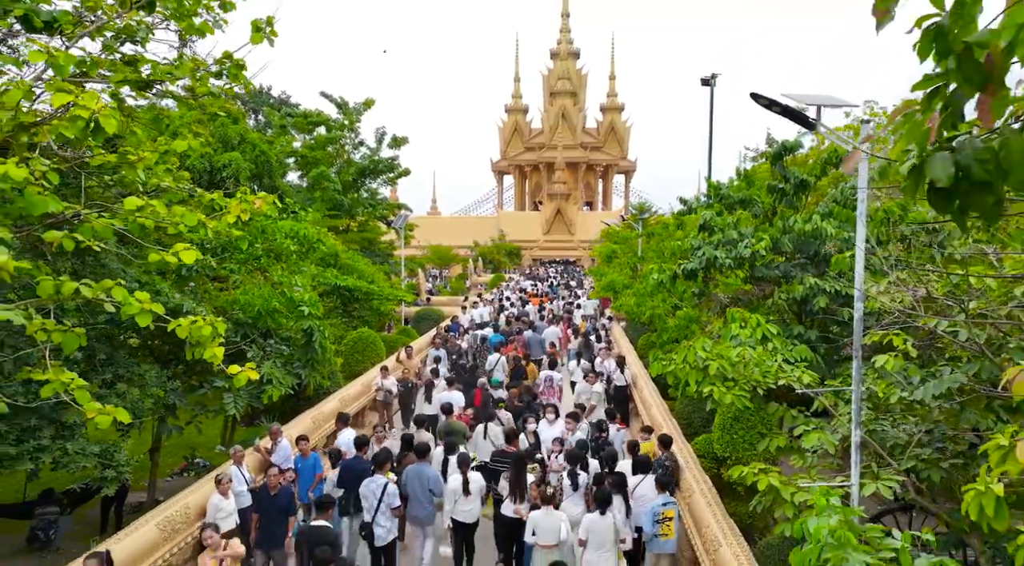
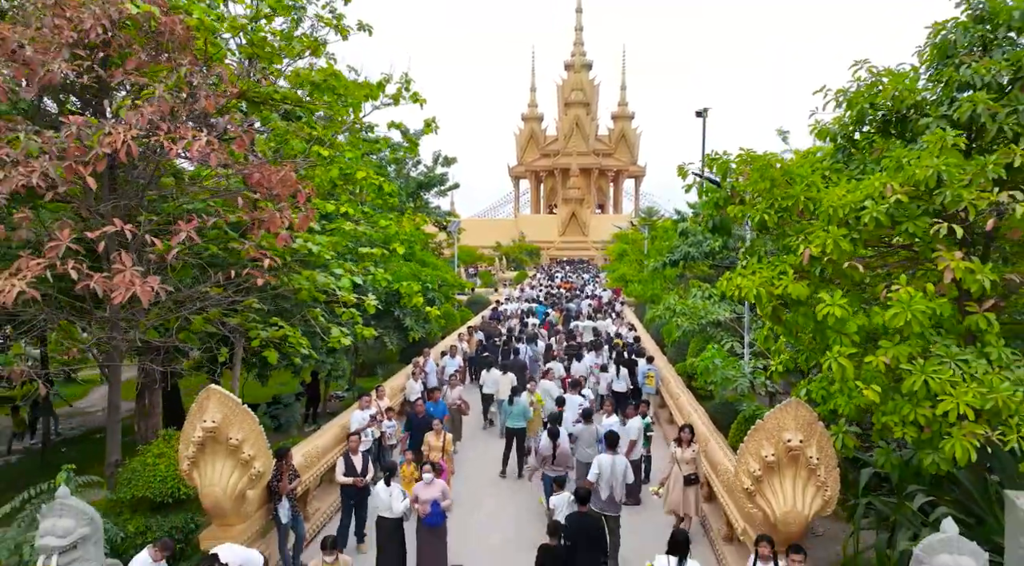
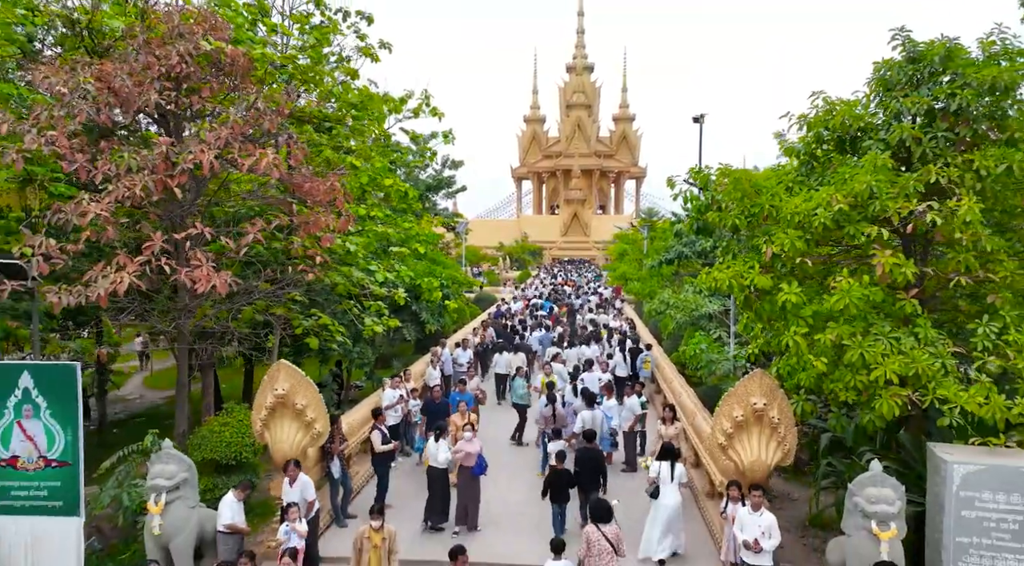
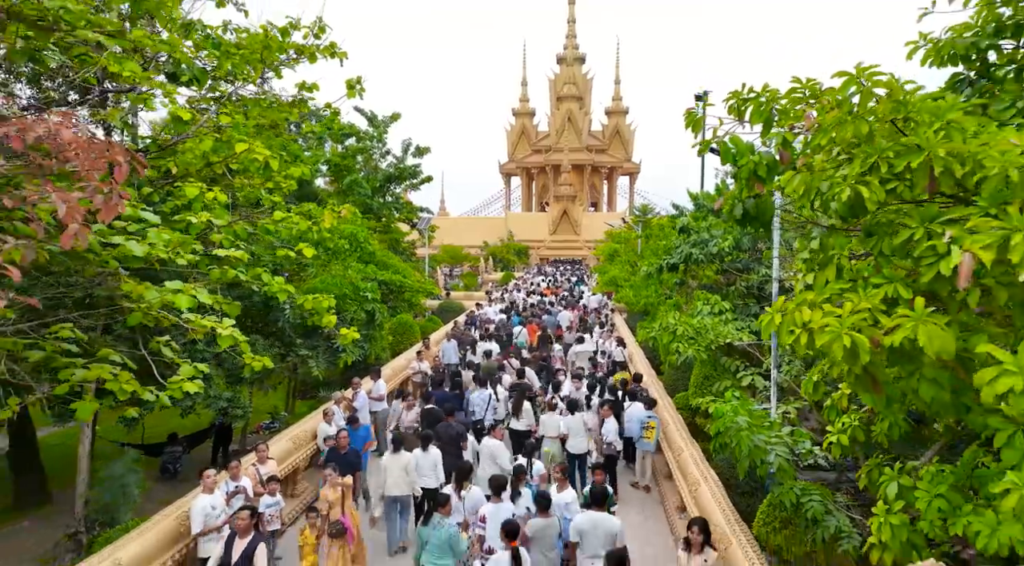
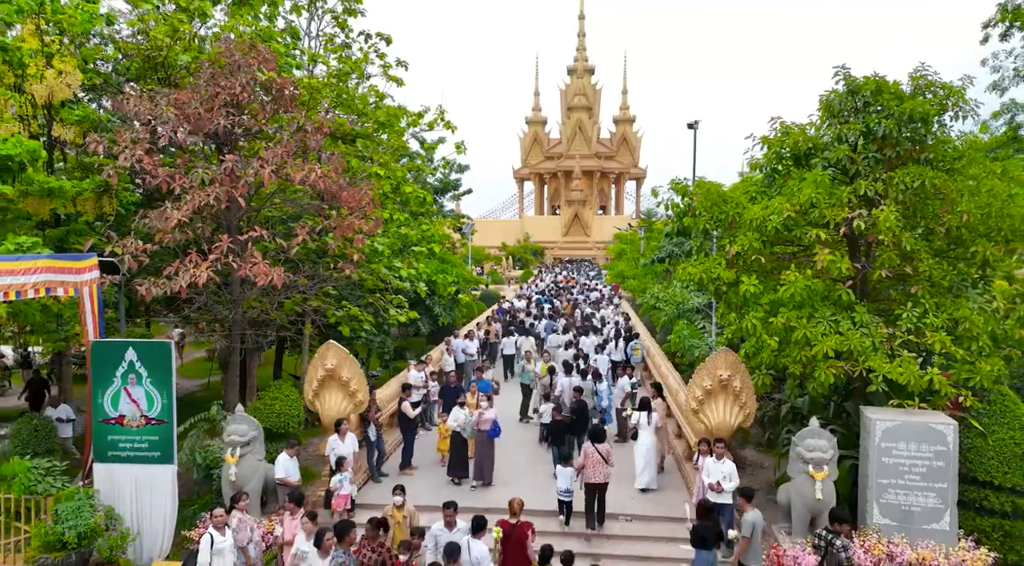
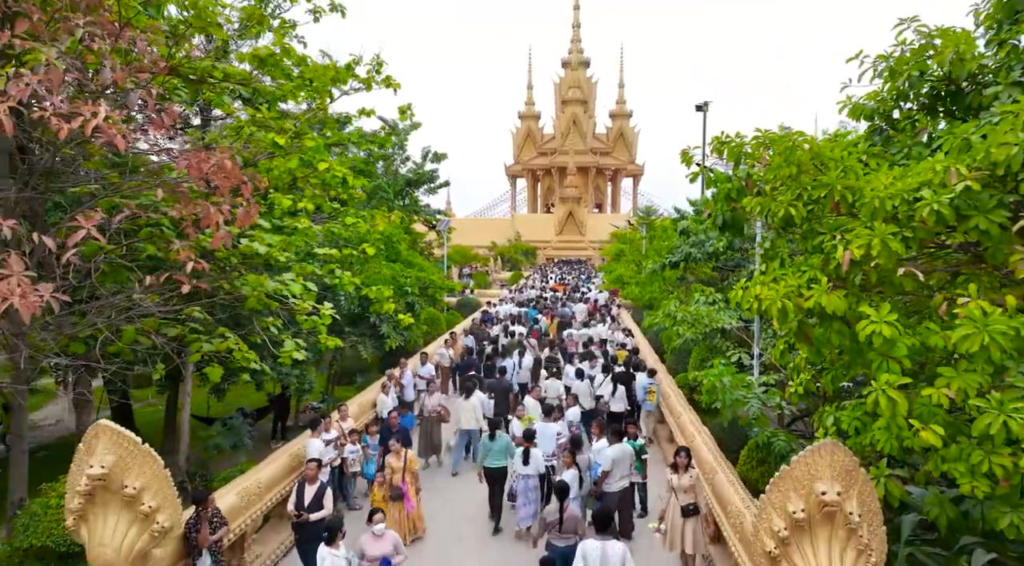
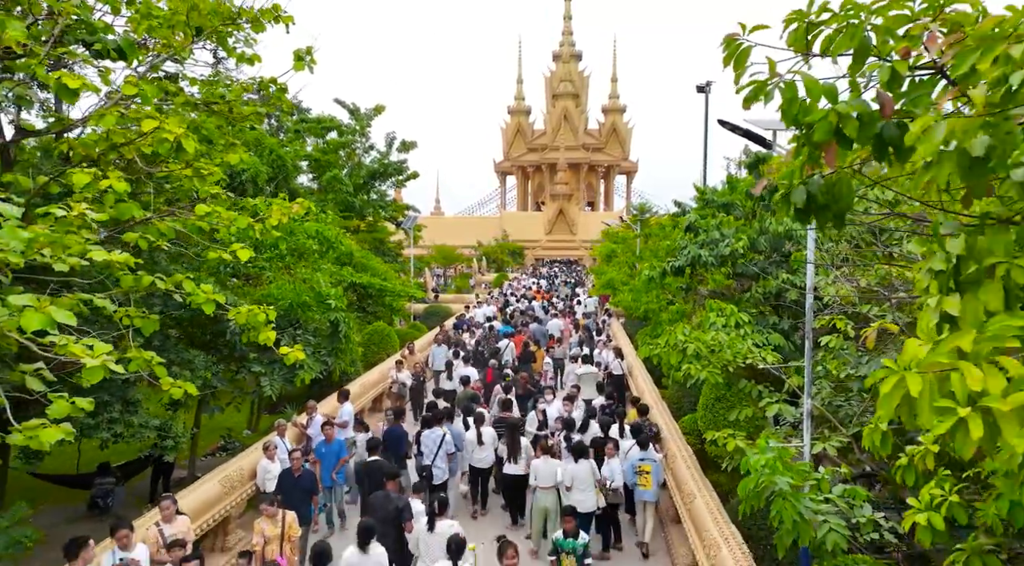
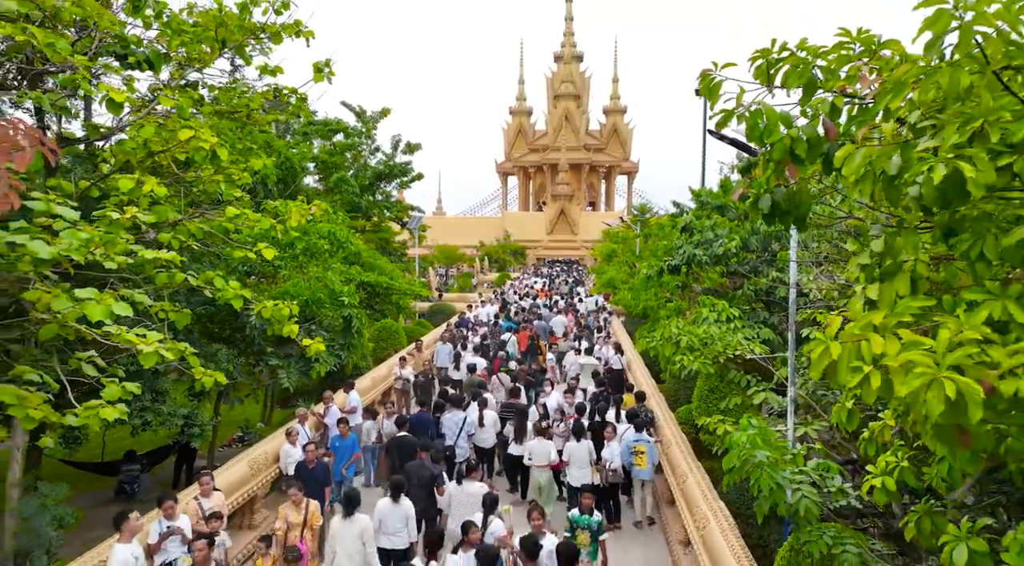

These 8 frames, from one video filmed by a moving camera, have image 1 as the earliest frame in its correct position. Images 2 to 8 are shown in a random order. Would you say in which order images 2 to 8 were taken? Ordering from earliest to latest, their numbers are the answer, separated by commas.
7, 8, 4, 6, 2, 3, 5
